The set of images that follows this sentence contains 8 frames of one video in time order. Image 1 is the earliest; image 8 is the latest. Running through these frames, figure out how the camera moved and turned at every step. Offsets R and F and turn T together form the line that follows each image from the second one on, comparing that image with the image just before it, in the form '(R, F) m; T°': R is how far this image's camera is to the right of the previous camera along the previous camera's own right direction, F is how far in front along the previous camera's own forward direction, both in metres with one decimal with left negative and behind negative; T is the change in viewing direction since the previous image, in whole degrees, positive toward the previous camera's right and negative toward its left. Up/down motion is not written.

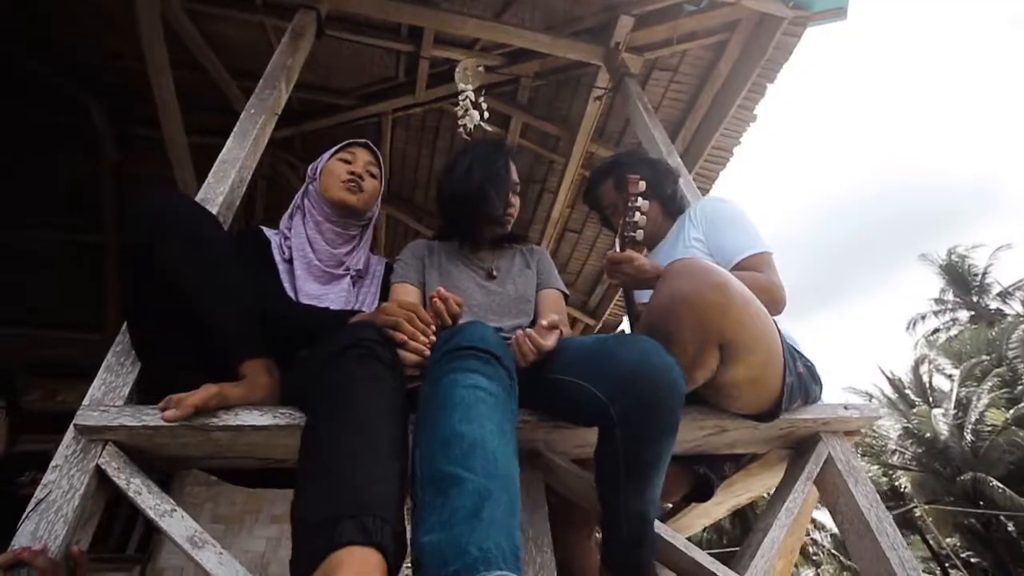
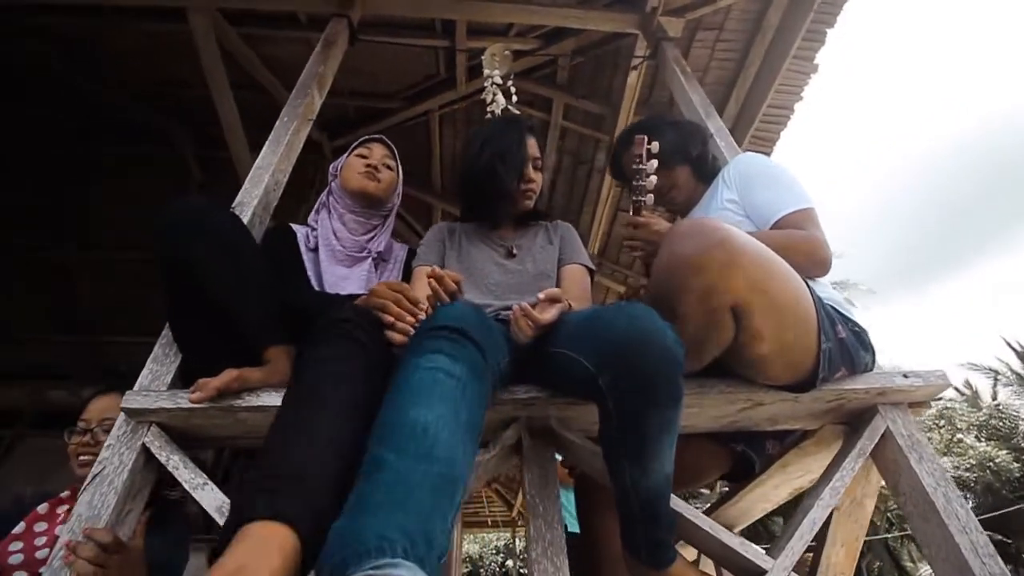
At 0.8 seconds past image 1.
(+0.4, +0.1) m; -11°
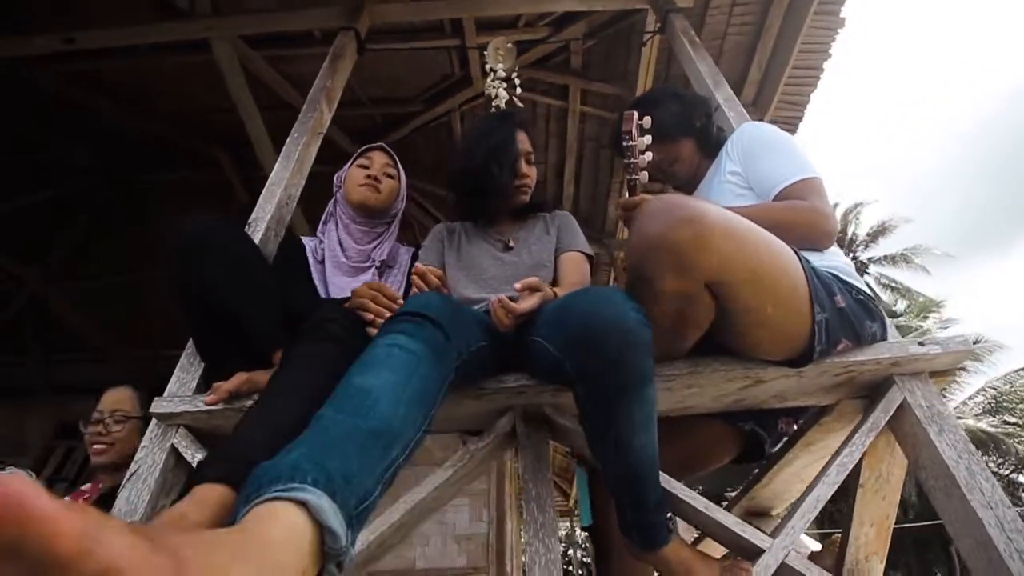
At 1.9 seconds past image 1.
(+0.3, 0.0) m; -8°
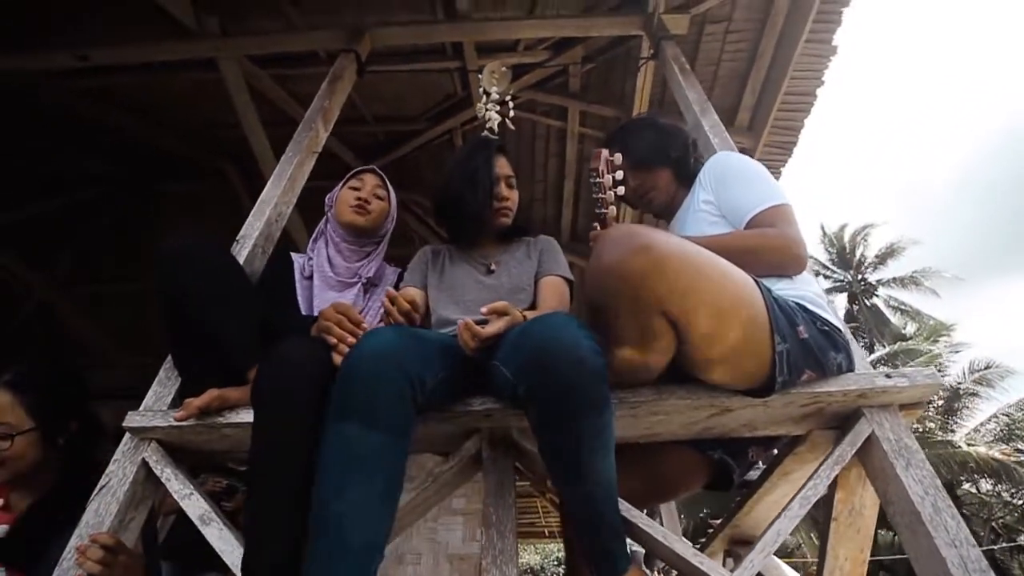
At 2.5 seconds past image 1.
(+0.2, 0.0) m; -3°
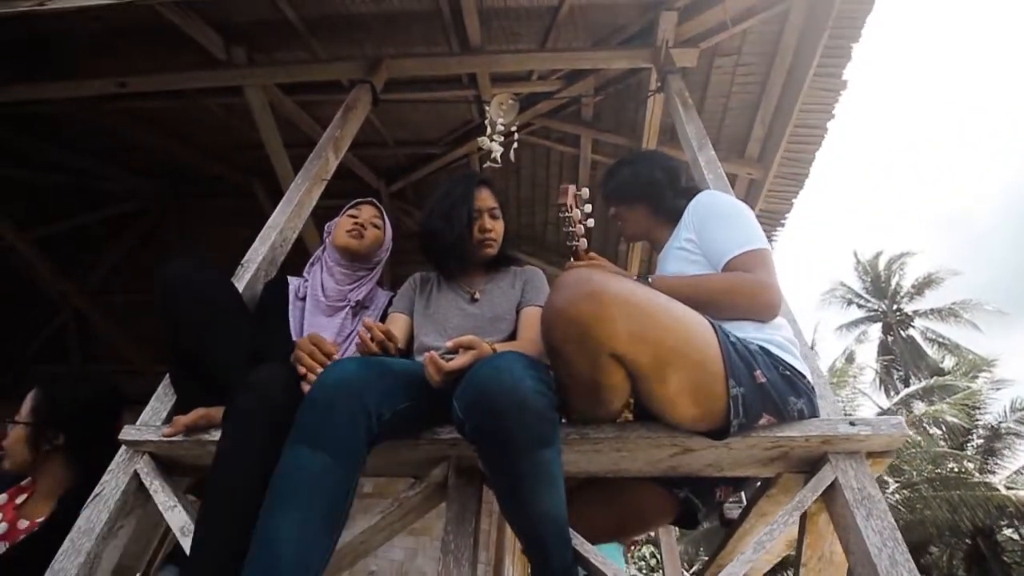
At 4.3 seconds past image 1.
(+0.3, -0.1) m; -6°
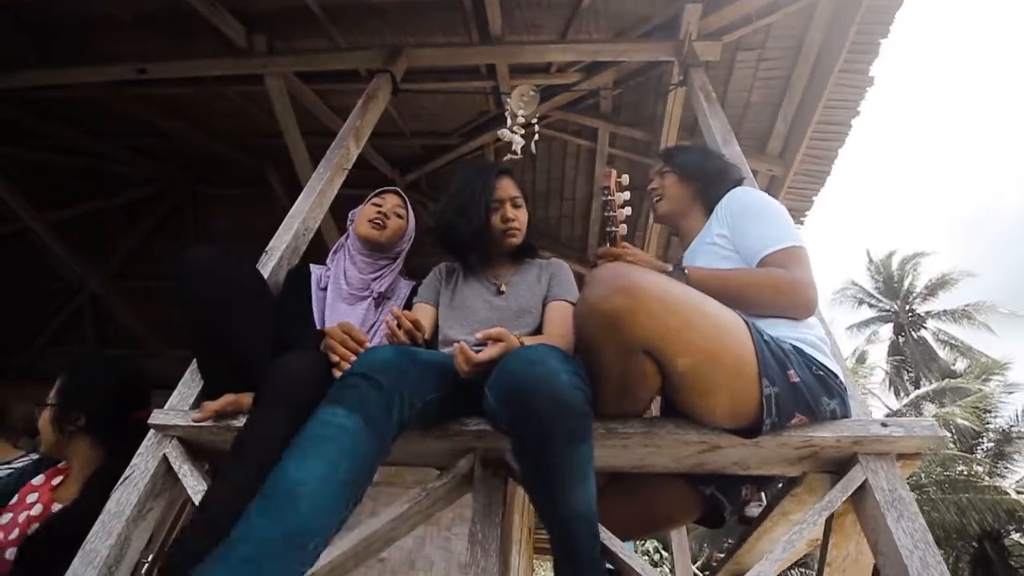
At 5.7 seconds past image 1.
(-0.1, 0.0) m; 0°
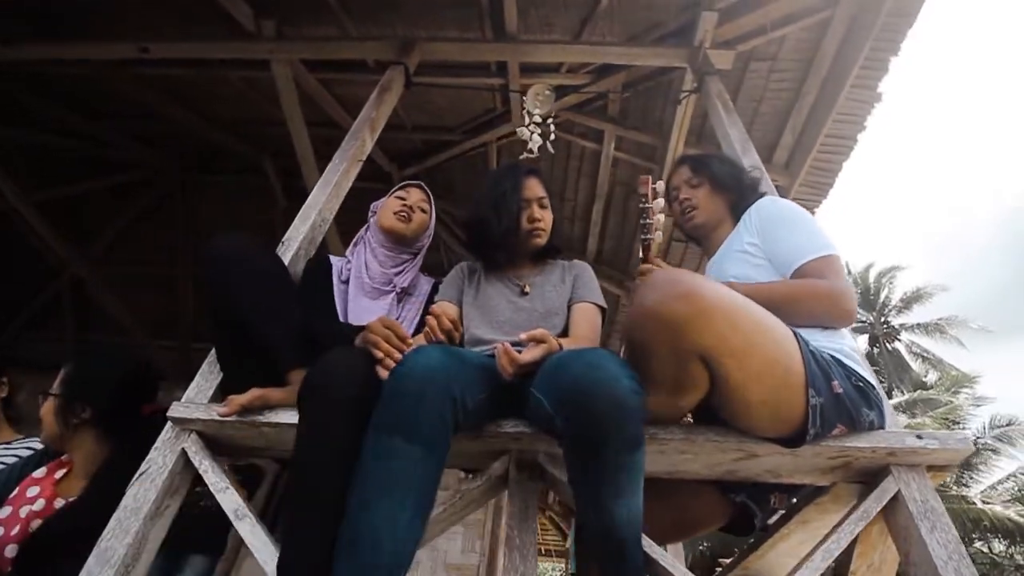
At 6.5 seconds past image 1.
(-0.3, +0.1) m; +5°
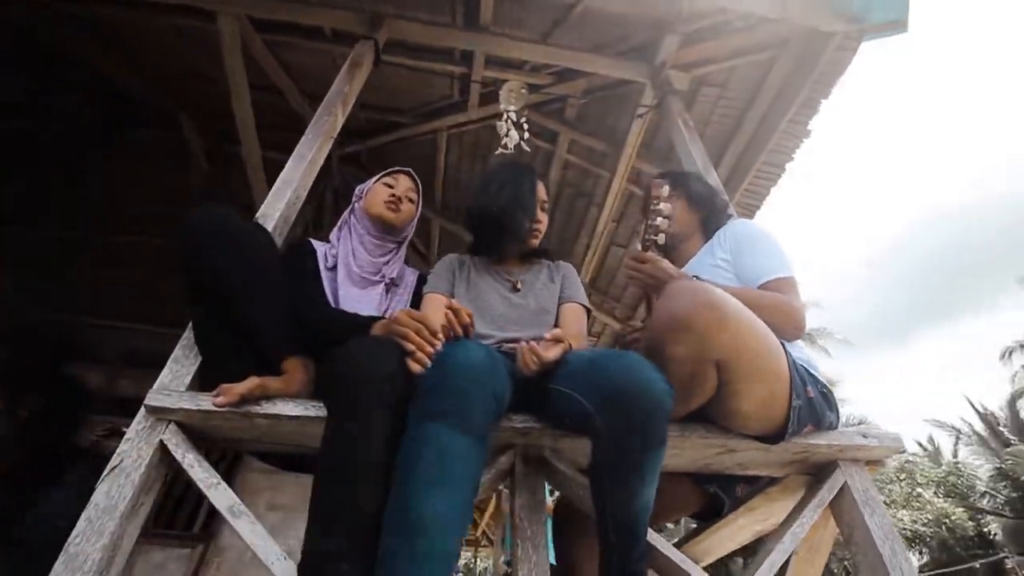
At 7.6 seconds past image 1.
(-0.5, 0.0) m; +13°
